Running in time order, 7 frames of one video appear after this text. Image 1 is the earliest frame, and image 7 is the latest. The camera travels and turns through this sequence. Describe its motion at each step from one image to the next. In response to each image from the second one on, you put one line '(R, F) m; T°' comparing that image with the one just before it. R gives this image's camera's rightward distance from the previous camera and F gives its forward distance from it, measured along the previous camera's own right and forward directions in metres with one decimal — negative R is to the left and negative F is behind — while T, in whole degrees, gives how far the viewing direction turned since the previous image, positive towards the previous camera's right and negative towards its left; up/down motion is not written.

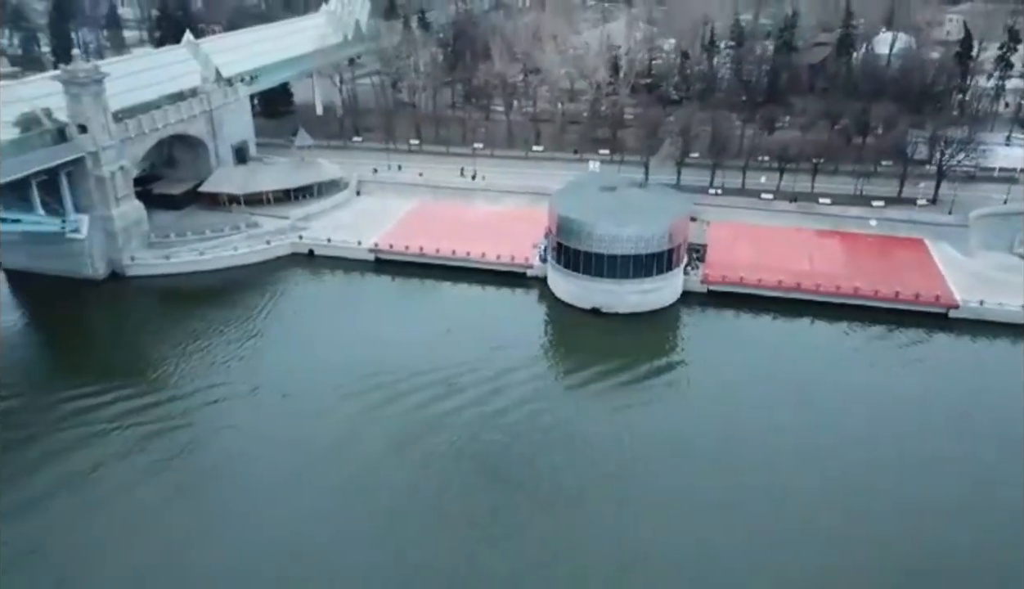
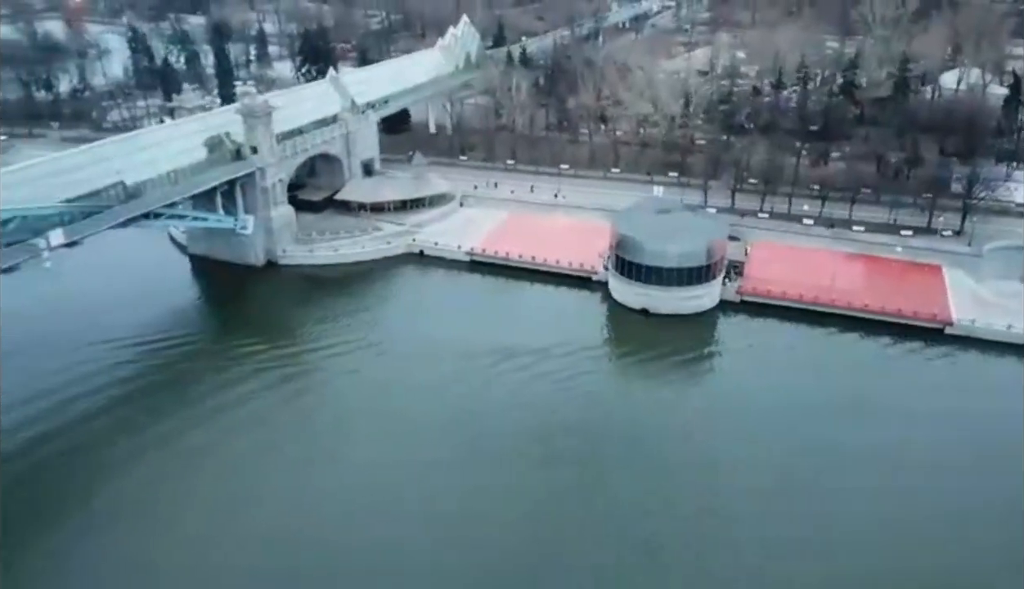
(+0.5, -2.1) m; -7°
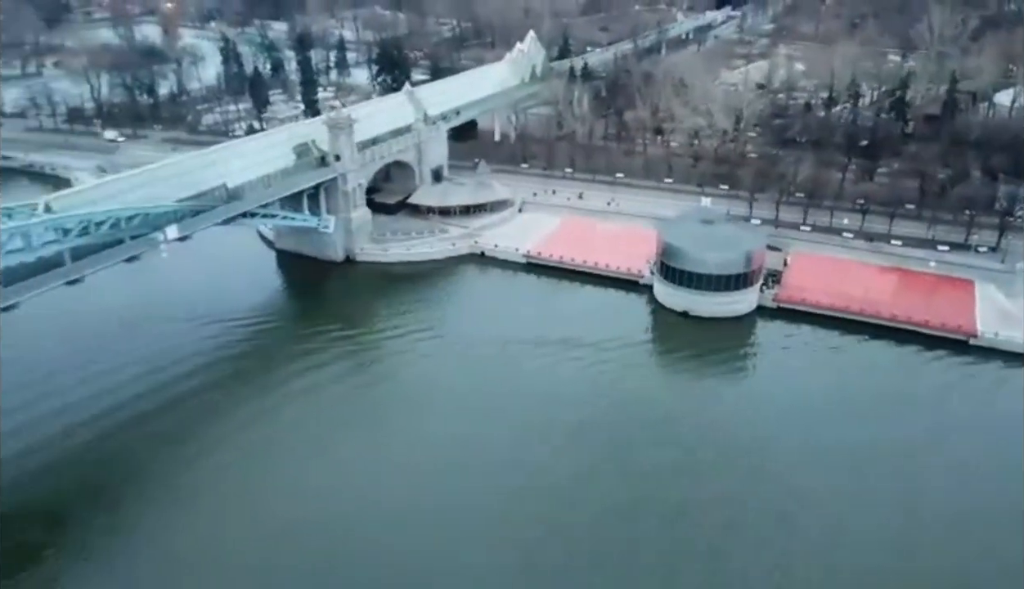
(+0.1, -1.1) m; -4°
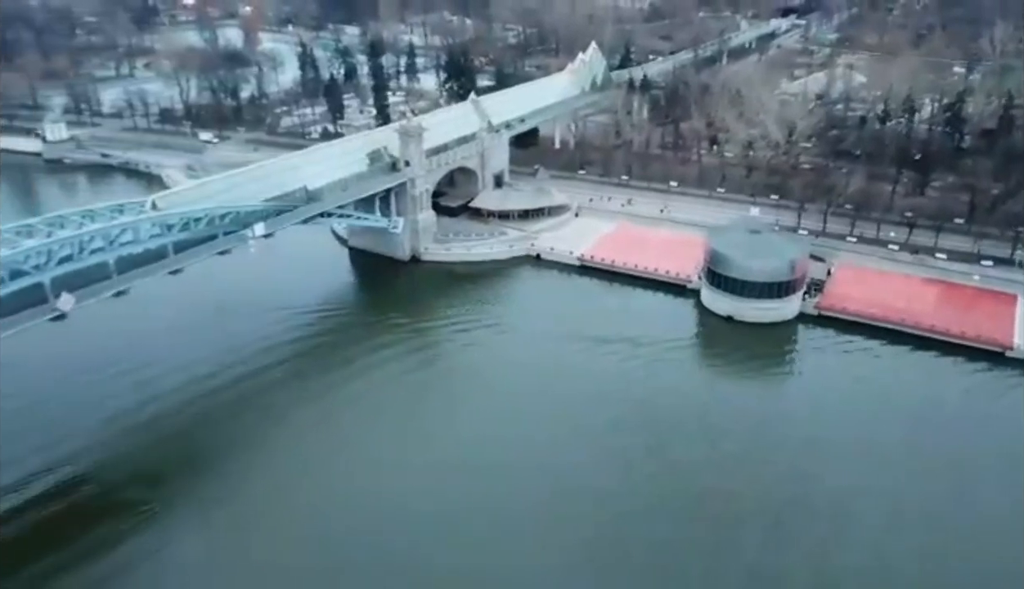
(+0.1, -0.8) m; -4°
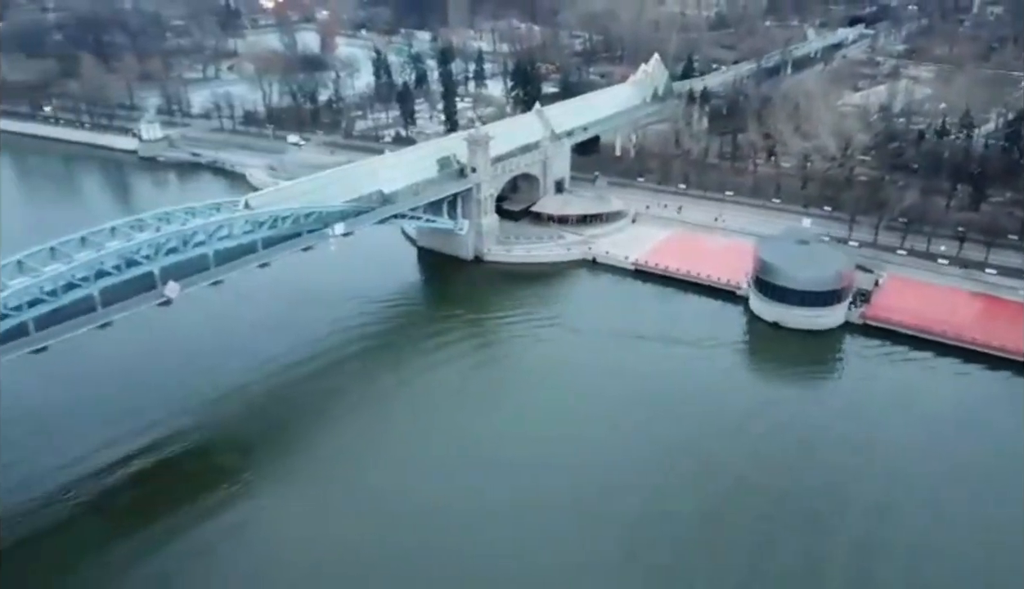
(+0.1, -0.8) m; -4°
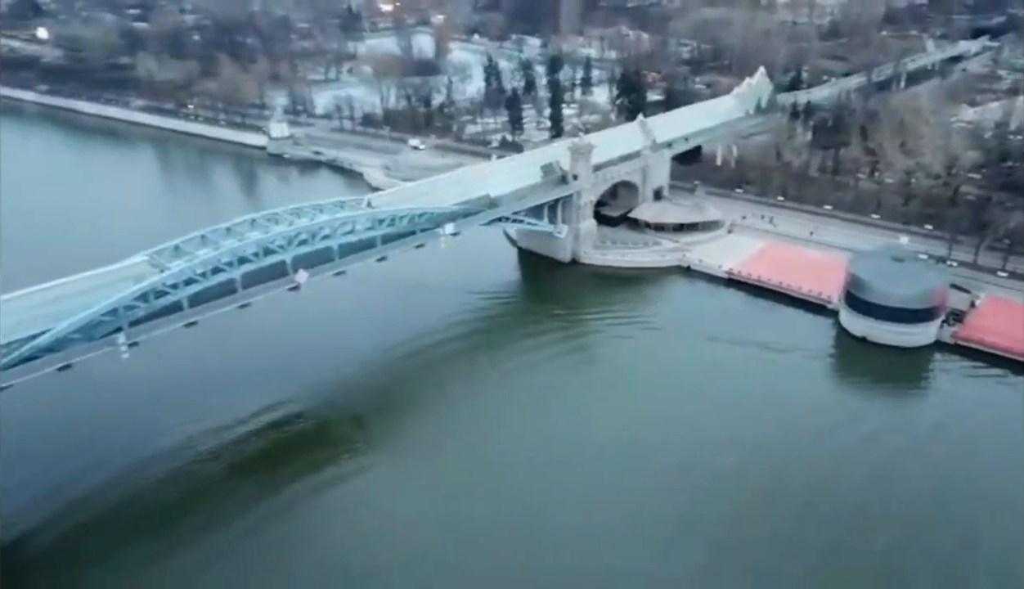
(+0.1, -0.8) m; -7°
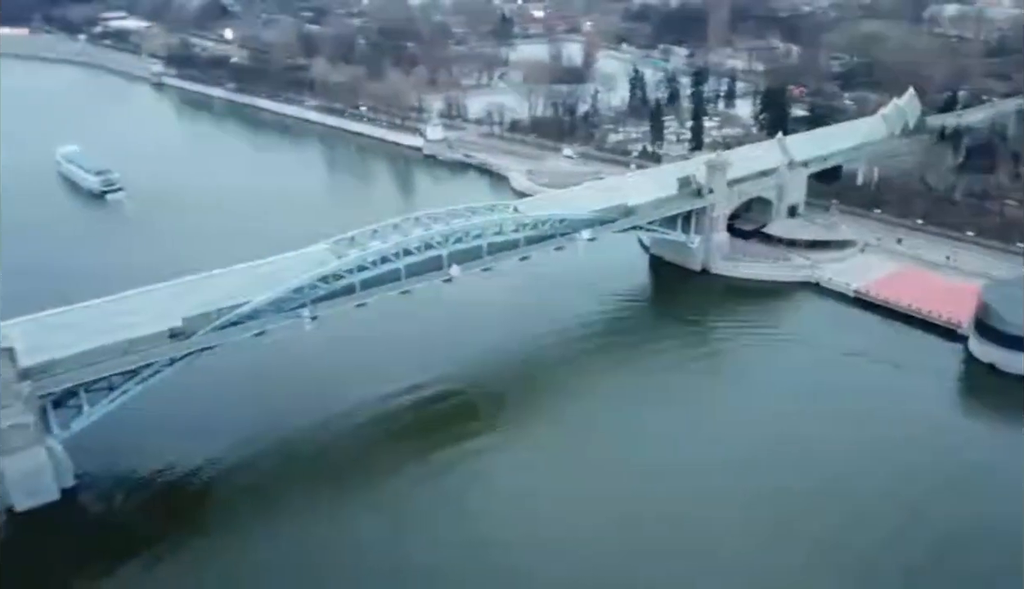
(0.0, -1.2) m; -9°
